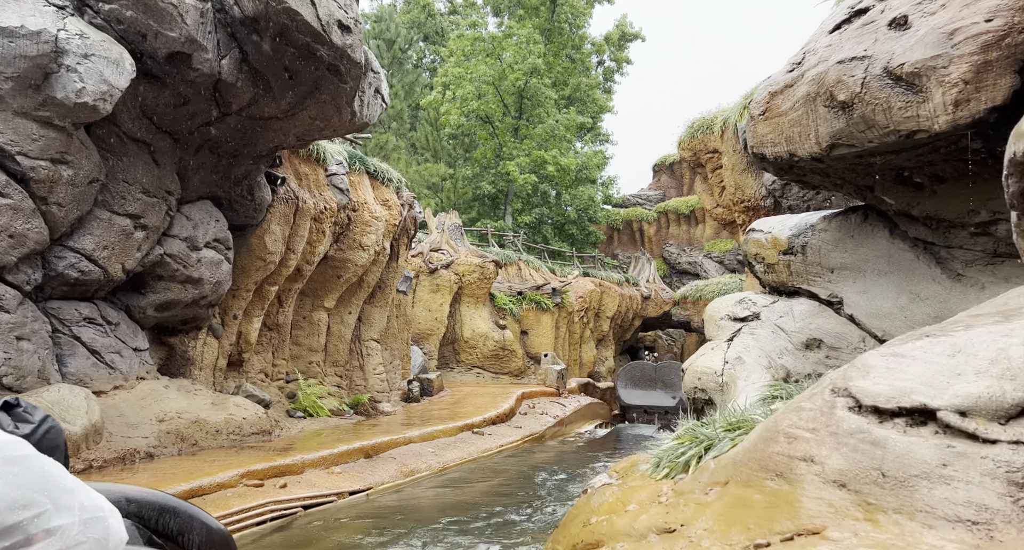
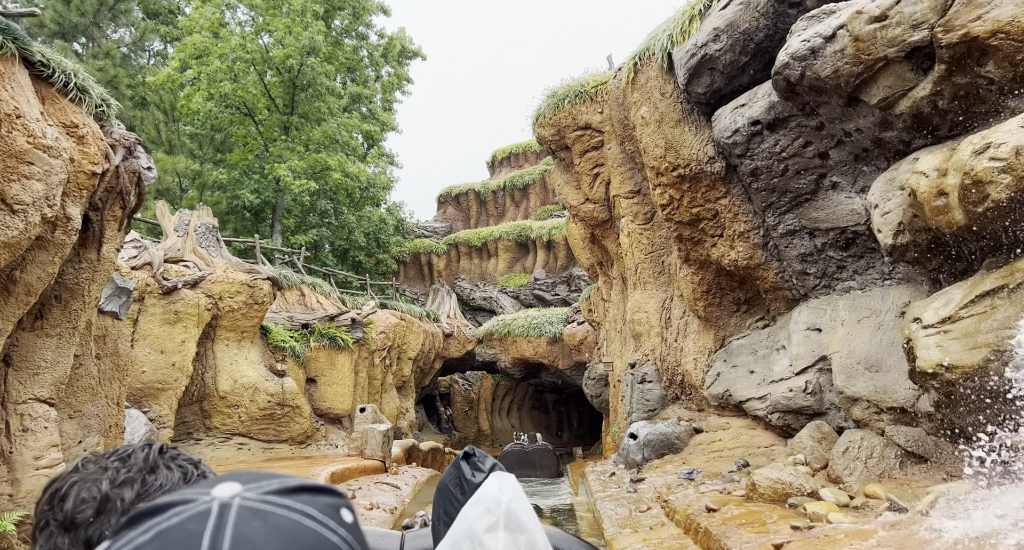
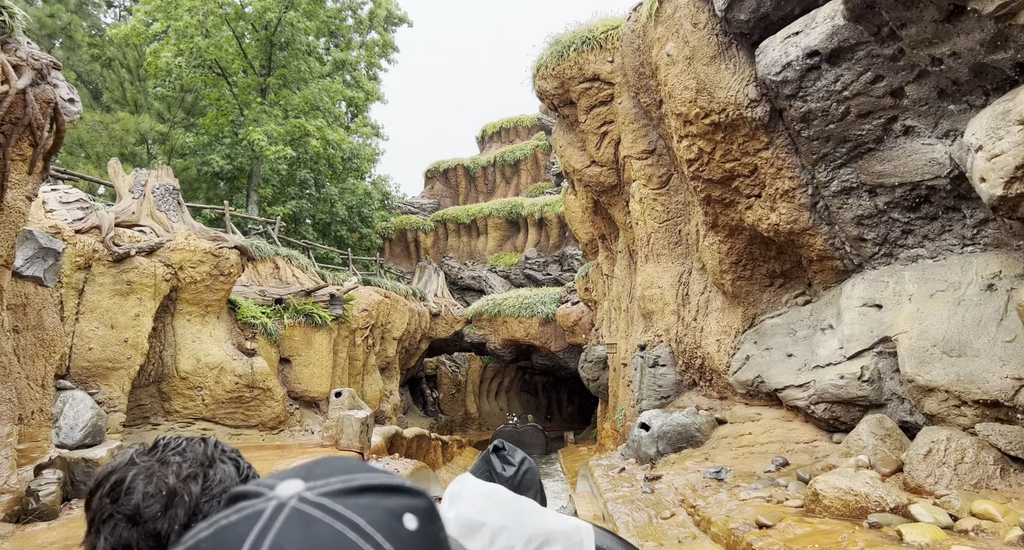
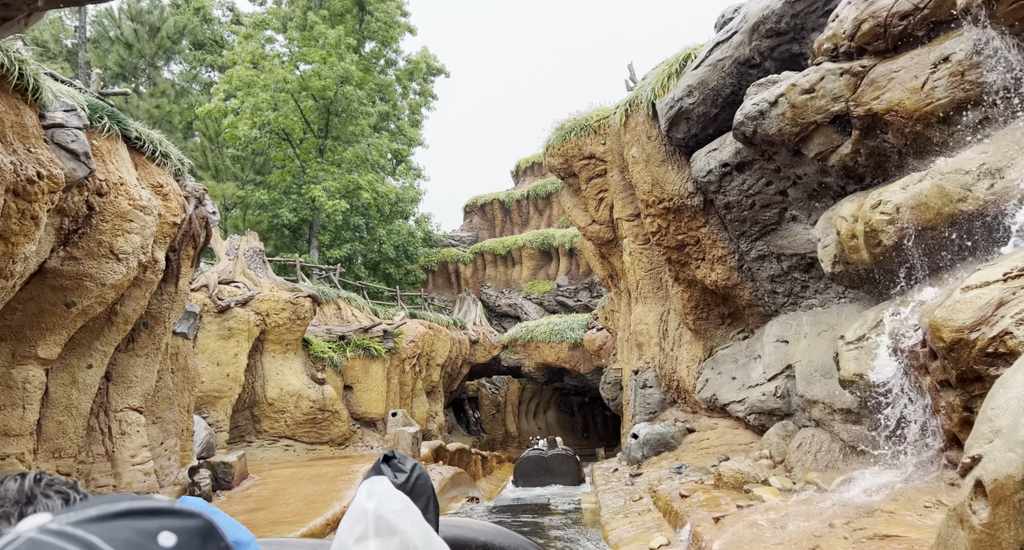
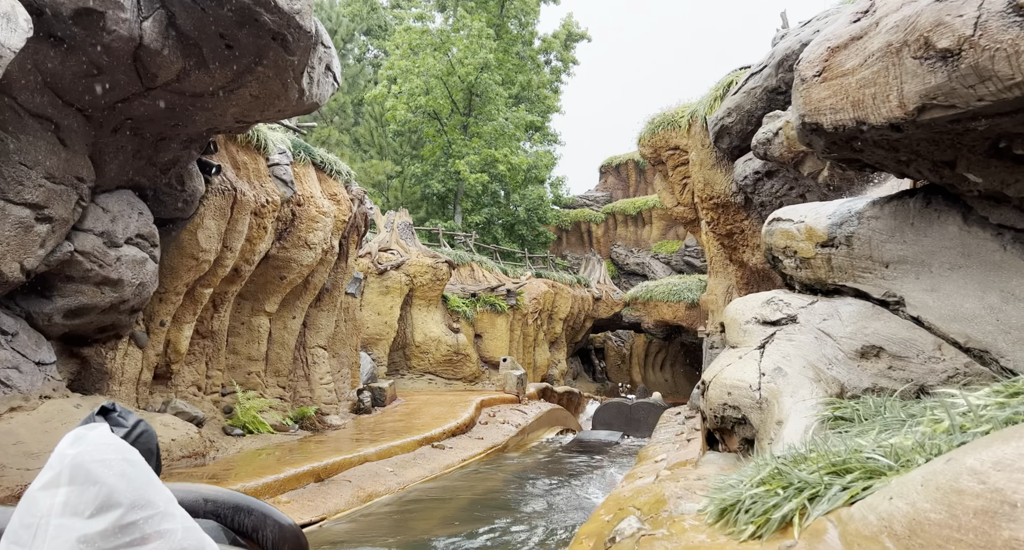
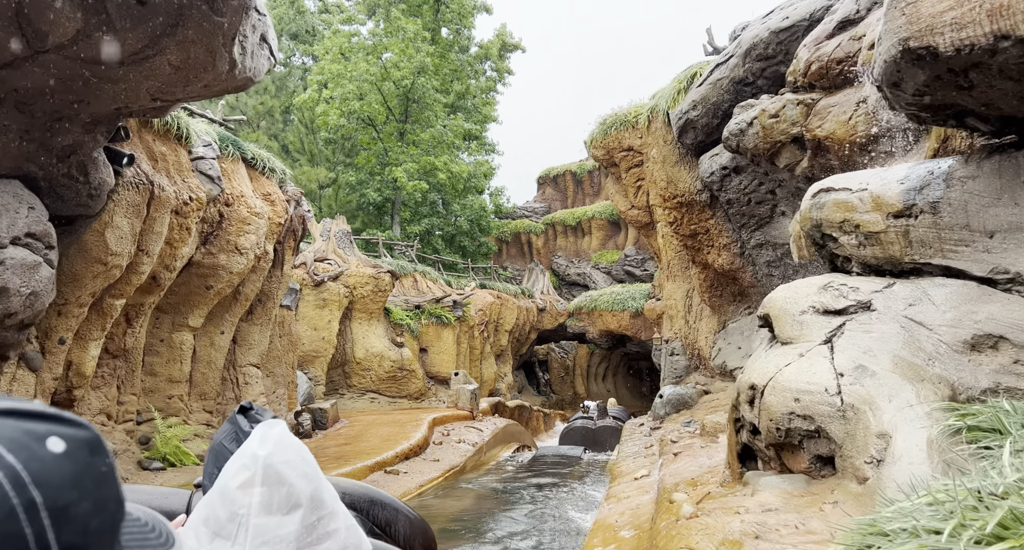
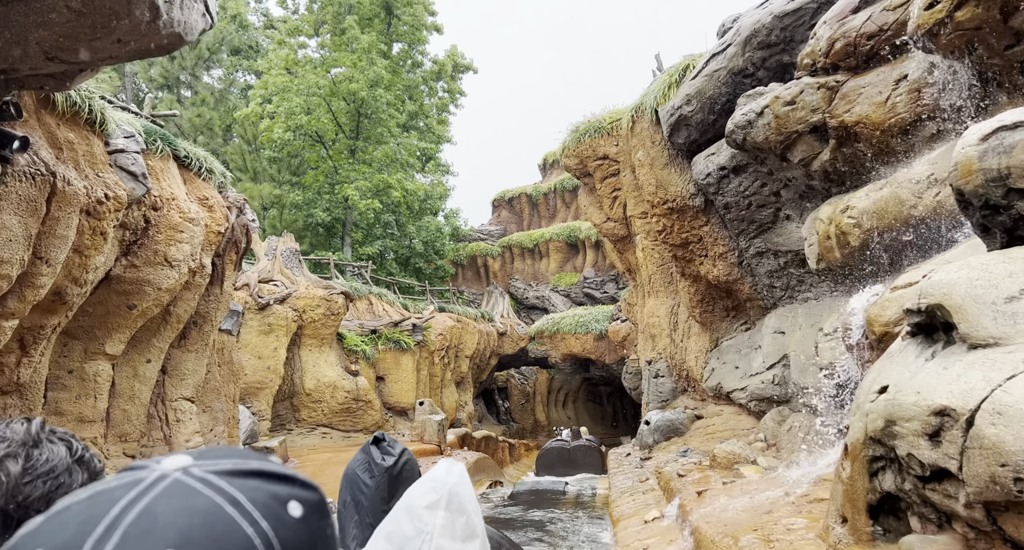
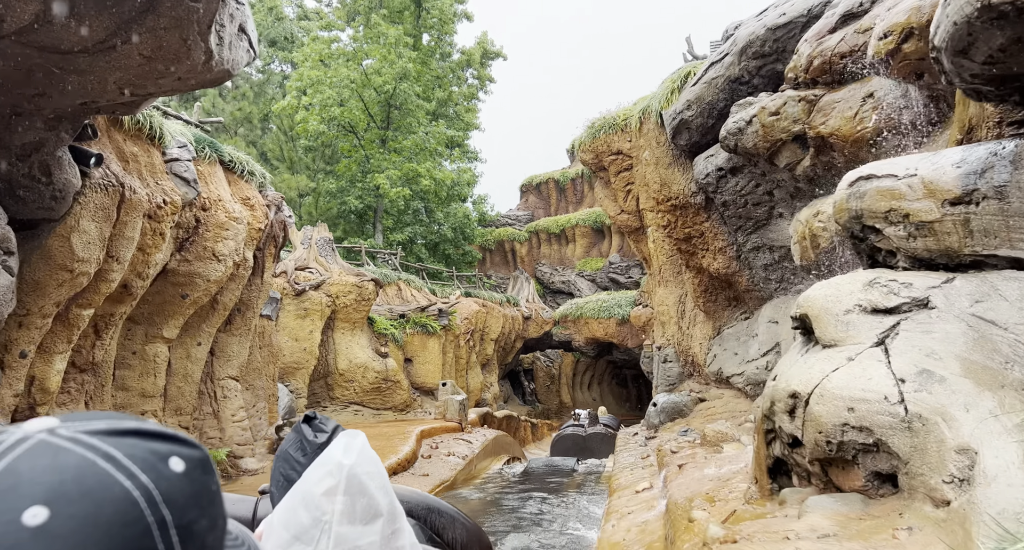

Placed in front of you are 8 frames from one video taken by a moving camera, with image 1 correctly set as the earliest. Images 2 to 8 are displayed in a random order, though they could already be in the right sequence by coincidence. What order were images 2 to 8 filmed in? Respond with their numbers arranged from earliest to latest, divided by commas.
5, 6, 8, 7, 4, 2, 3
